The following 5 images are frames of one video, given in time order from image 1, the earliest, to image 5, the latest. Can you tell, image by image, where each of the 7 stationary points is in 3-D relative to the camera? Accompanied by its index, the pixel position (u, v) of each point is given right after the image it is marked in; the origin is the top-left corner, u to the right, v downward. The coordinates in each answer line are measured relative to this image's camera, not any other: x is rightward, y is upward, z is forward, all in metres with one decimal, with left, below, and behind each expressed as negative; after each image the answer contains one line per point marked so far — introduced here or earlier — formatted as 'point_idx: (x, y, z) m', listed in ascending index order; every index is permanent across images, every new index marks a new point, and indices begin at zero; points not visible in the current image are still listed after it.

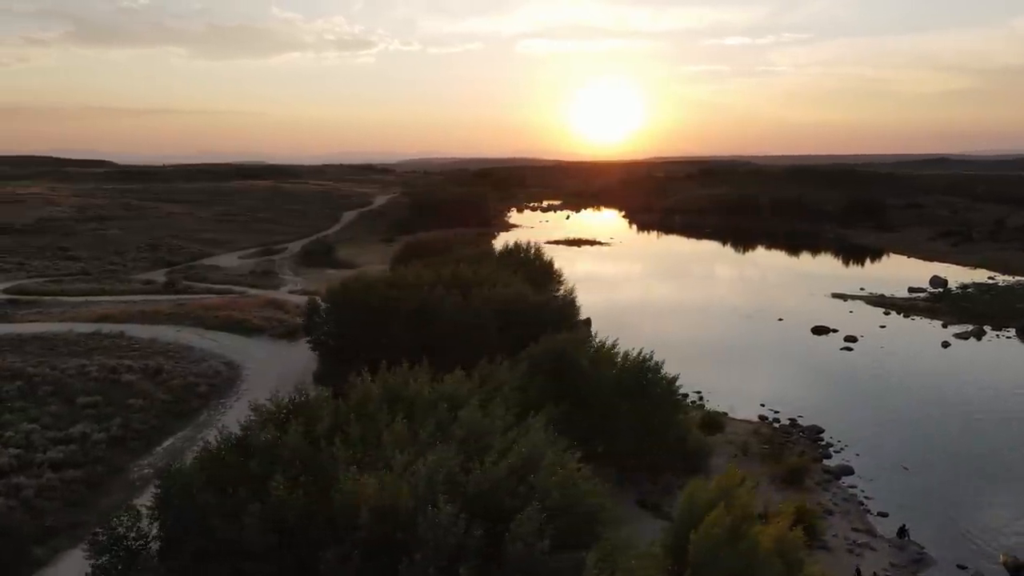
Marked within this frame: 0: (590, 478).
0: (+1.0, -2.6, +9.8) m
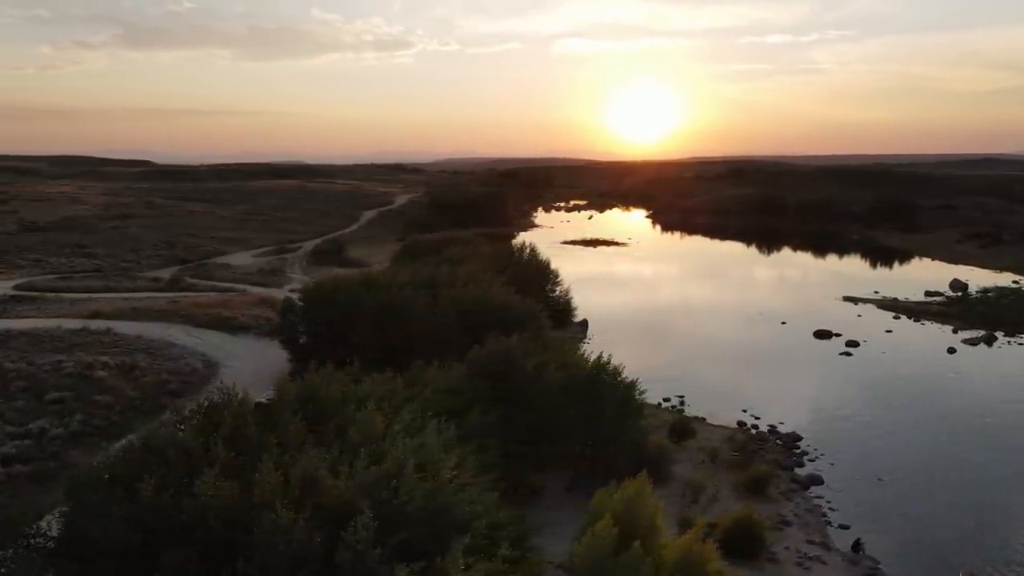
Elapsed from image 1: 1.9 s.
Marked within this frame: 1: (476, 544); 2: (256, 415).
0: (-0.4, -2.6, +9.6) m
1: (-0.4, -2.9, +8.4) m
2: (-3.6, -1.8, +10.8) m
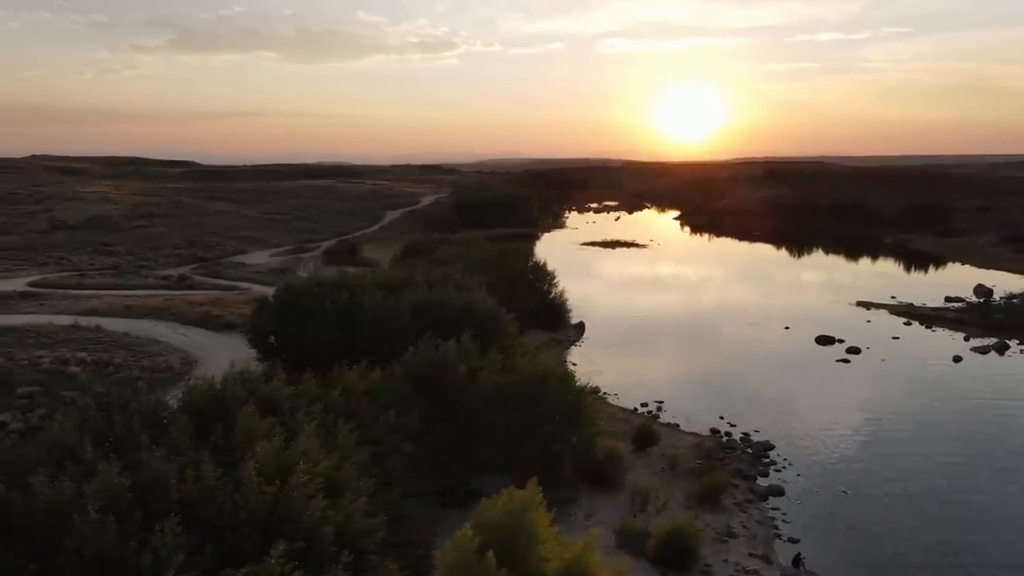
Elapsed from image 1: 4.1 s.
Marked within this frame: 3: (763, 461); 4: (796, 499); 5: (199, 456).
0: (-2.1, -2.6, +9.5) m
1: (-2.1, -2.9, +8.3) m
2: (-5.2, -1.8, +10.8) m
3: (+6.6, -4.5, +19.9) m
4: (+6.6, -4.9, +17.8) m
5: (-3.7, -2.0, +9.1) m
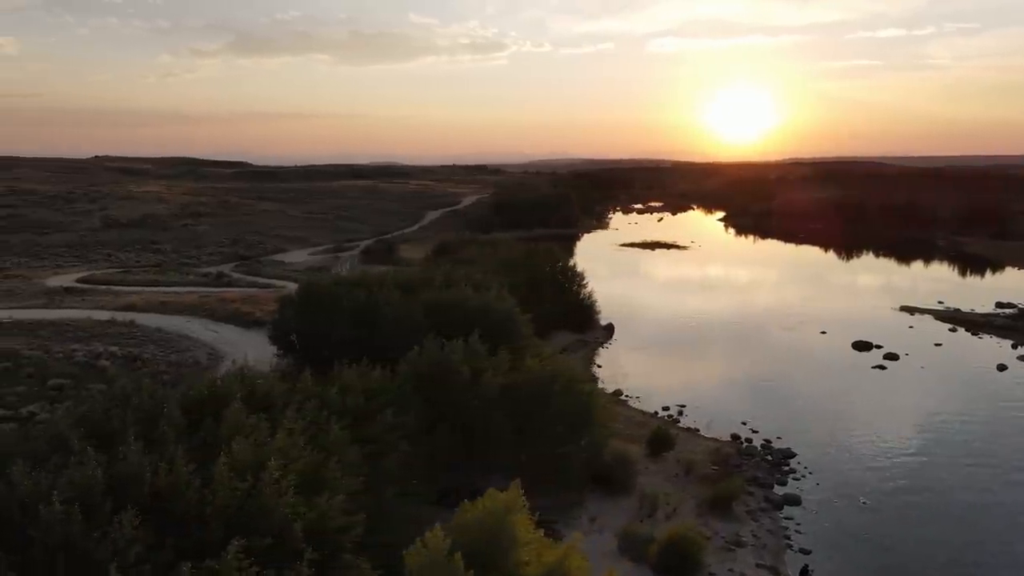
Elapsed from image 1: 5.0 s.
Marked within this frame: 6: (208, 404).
0: (-2.4, -2.6, +9.5) m
1: (-2.5, -2.9, +8.3) m
2: (-5.4, -1.7, +11.1) m
3: (+6.9, -4.6, +19.4) m
4: (+6.8, -5.0, +17.3) m
5: (-4.0, -2.0, +9.2) m
6: (-4.6, -1.8, +11.5) m
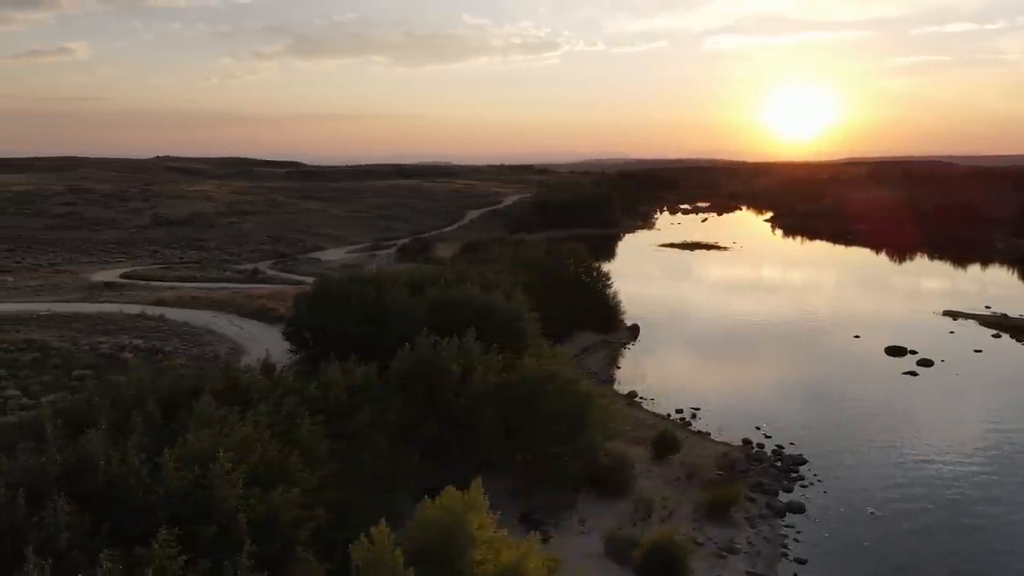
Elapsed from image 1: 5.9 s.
0: (-3.0, -2.5, +9.7) m
1: (-3.2, -2.9, +8.5) m
2: (-5.8, -1.7, +11.4) m
3: (+6.9, -4.6, +18.8) m
4: (+6.7, -5.0, +16.7) m
5: (-4.6, -1.9, +9.5) m
6: (-5.1, -1.7, +11.8) m
